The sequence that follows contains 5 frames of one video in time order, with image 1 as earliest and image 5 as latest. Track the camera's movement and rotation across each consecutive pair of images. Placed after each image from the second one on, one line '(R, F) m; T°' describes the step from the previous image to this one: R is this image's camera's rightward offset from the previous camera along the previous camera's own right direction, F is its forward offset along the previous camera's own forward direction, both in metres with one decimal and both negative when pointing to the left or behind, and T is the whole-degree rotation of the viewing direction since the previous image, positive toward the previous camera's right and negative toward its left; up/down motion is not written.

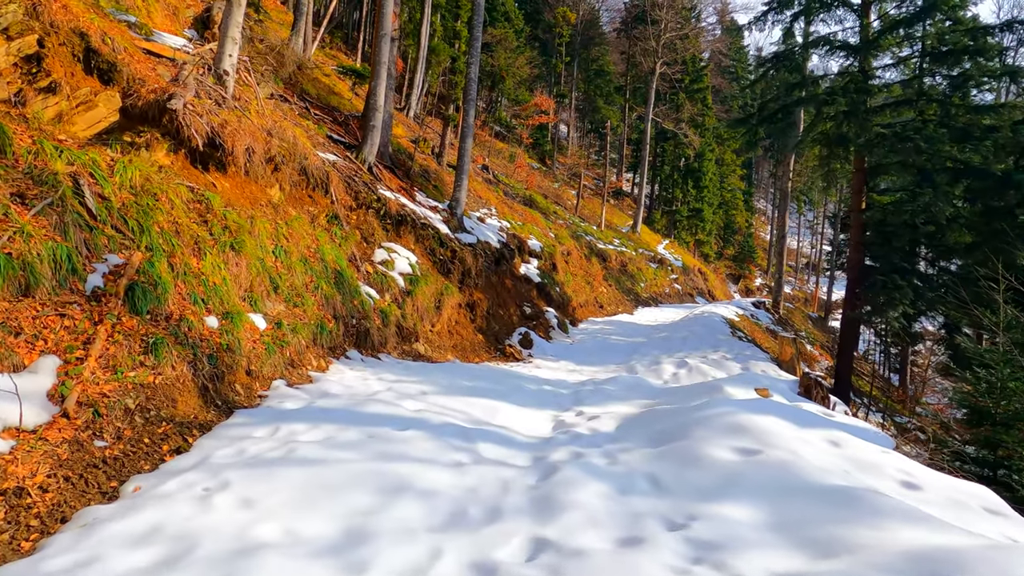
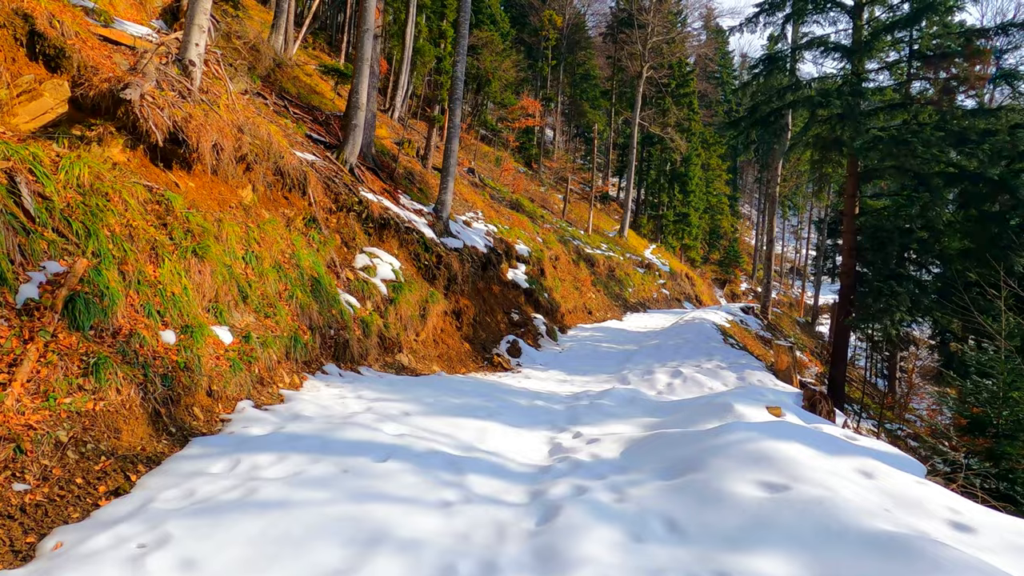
(0.0, +0.3) m; +1°
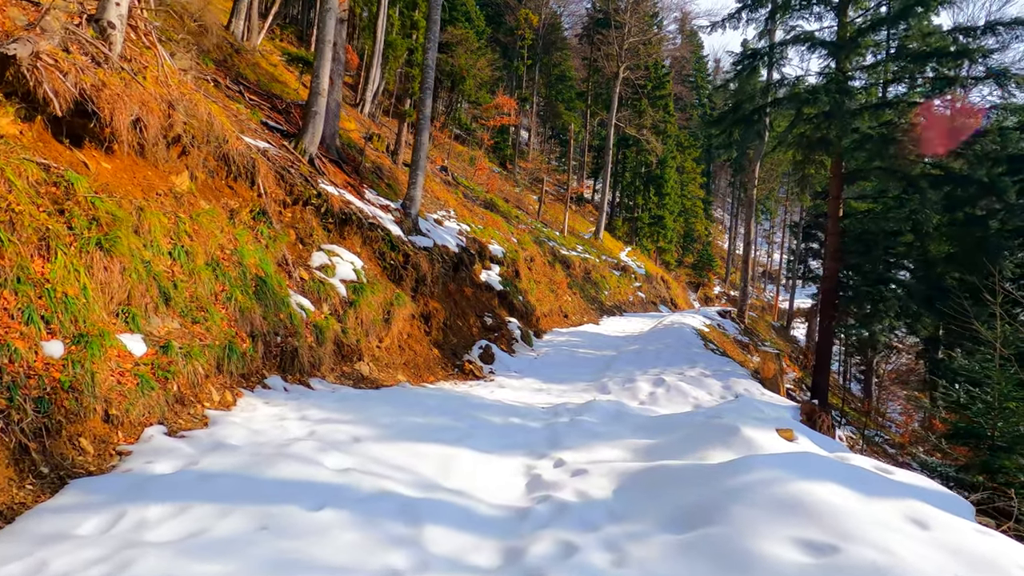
(0.0, +0.6) m; +2°
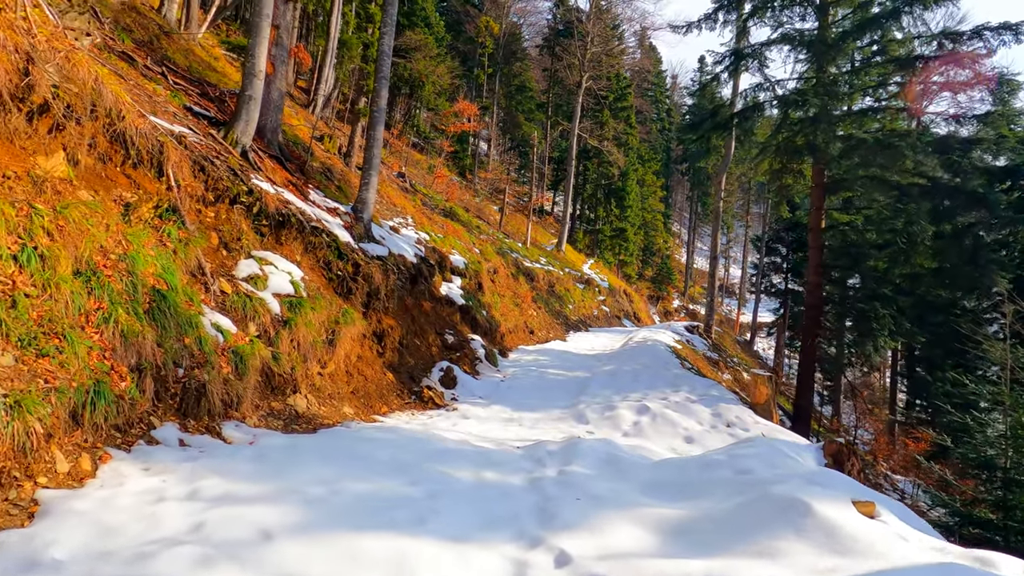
(-0.1, +0.9) m; +4°
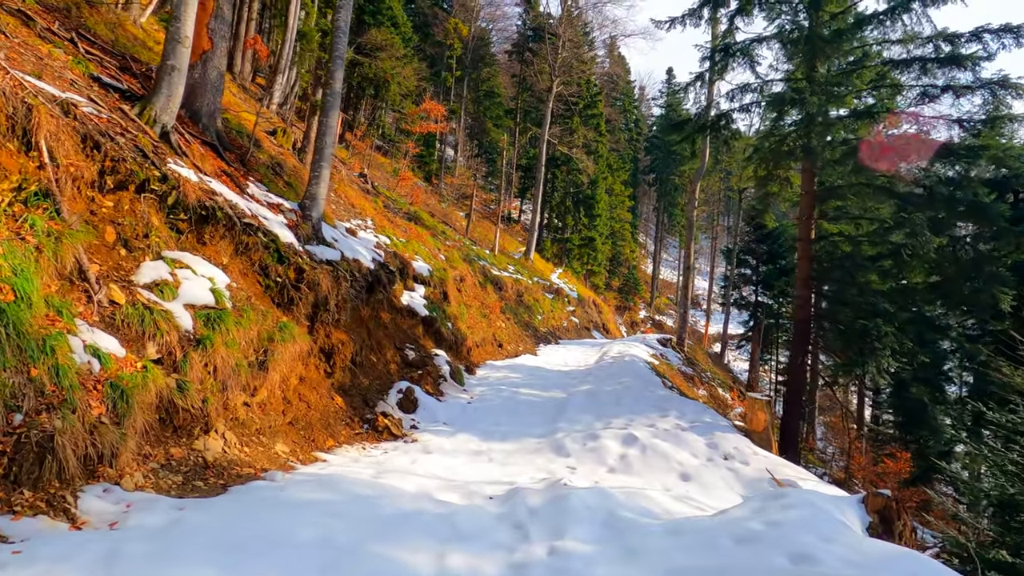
(-0.1, +0.9) m; +3°
